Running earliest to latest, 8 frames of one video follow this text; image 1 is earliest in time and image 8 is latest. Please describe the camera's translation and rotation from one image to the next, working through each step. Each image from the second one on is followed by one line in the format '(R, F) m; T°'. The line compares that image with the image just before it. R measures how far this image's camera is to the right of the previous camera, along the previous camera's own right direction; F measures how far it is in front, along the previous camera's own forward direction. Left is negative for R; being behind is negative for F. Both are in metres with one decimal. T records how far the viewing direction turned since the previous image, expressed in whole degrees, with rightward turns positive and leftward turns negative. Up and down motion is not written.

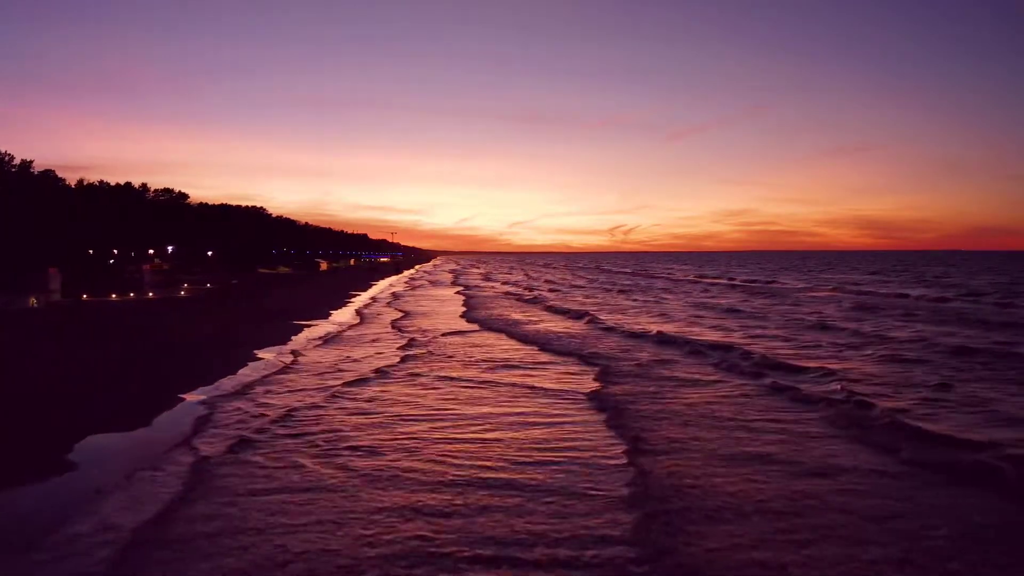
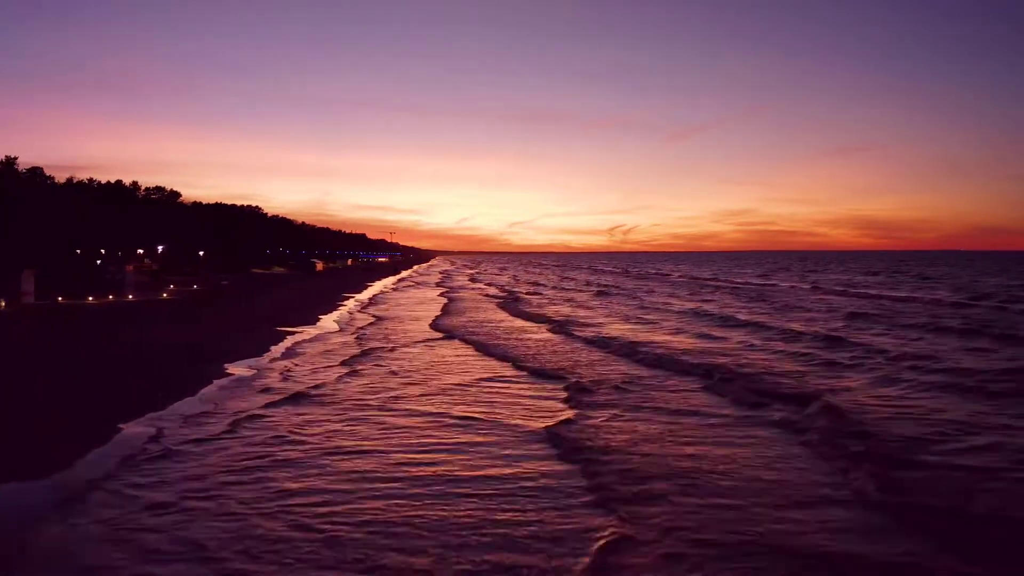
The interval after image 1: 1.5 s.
(+0.4, +1.2) m; 0°
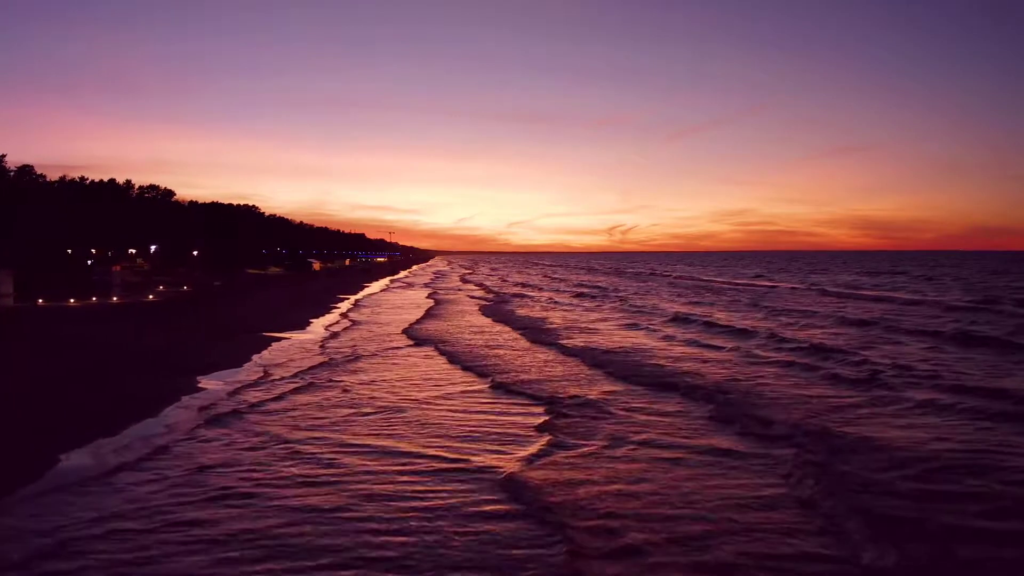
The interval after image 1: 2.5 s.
(+0.1, +1.1) m; 0°
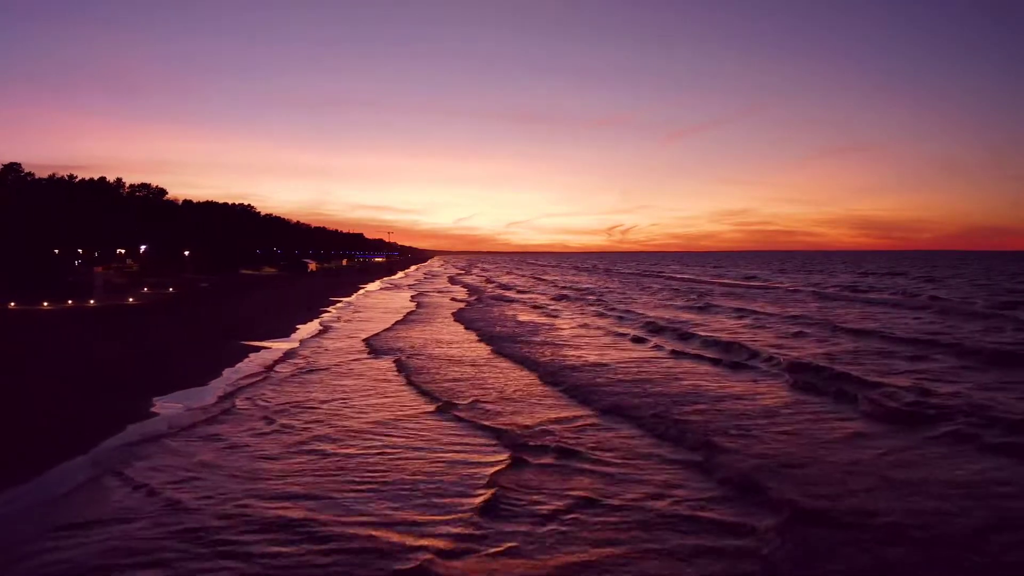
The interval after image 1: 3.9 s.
(+0.1, +1.7) m; 0°
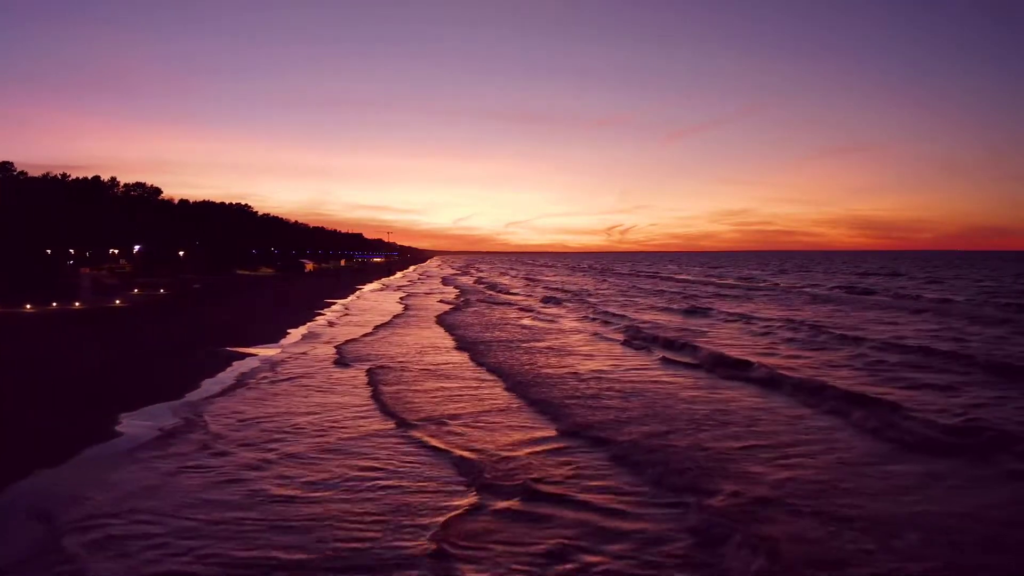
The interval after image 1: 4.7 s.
(-0.1, +1.2) m; 0°
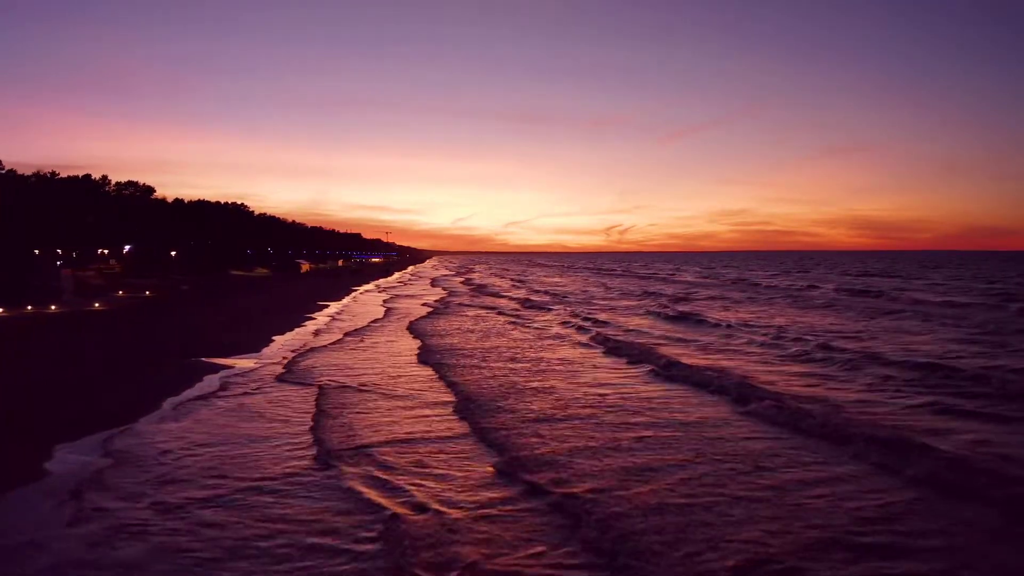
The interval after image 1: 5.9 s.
(-0.3, +2.0) m; 0°
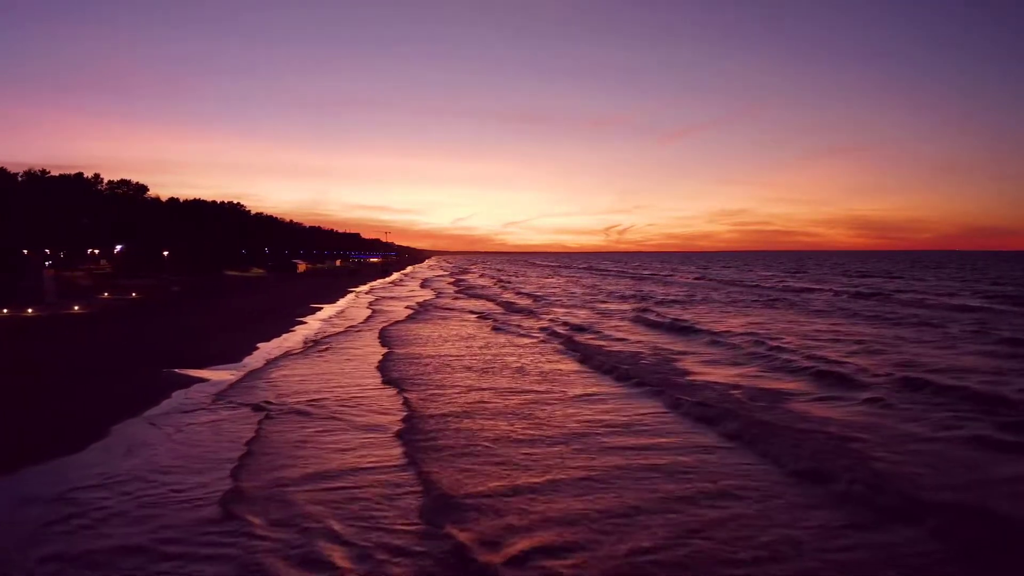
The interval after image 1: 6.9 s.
(-0.1, +1.6) m; 0°
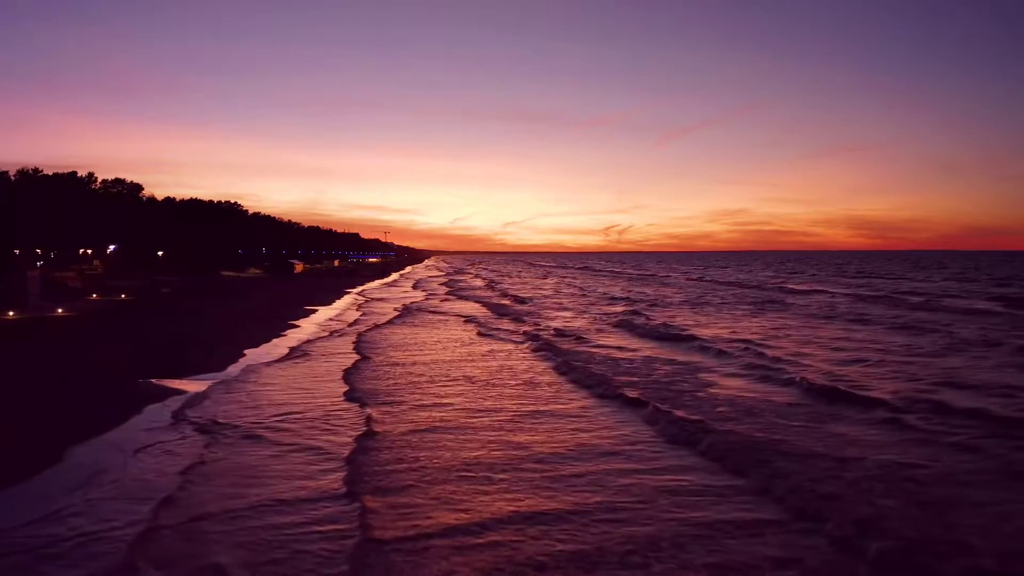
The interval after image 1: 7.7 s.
(-0.1, +1.3) m; 0°
